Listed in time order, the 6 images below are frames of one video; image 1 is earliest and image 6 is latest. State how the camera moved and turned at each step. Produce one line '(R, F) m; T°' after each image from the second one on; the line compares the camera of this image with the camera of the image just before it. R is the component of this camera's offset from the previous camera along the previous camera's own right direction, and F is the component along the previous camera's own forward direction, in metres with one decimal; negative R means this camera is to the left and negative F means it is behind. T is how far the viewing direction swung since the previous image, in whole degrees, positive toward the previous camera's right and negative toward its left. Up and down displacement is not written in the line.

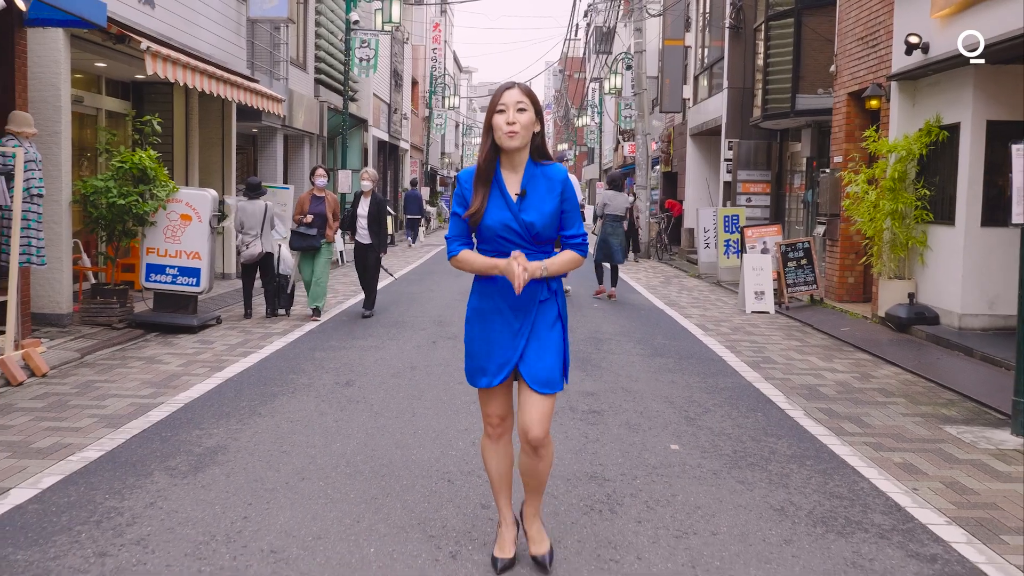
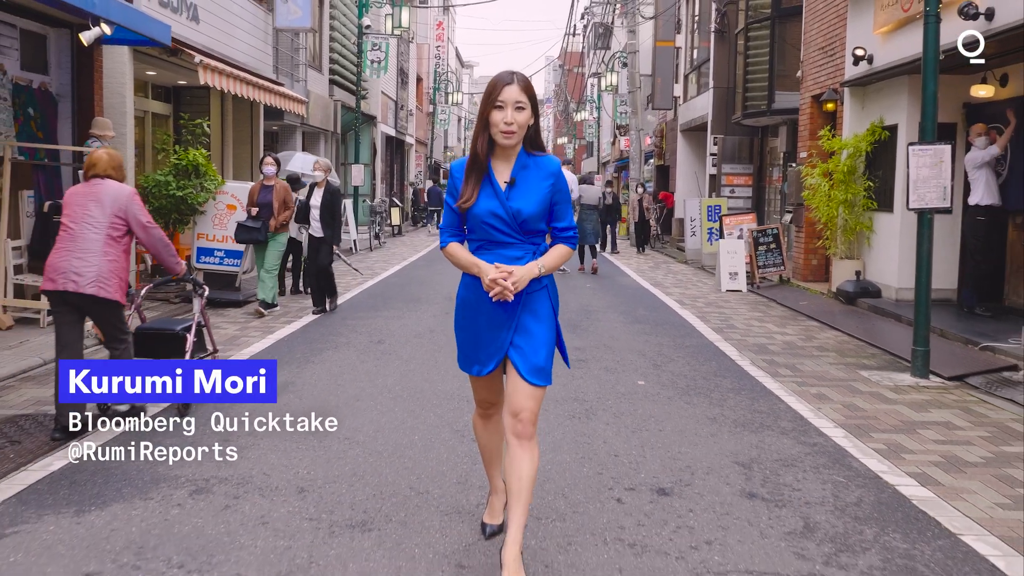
(0.0, -1.6) m; 0°
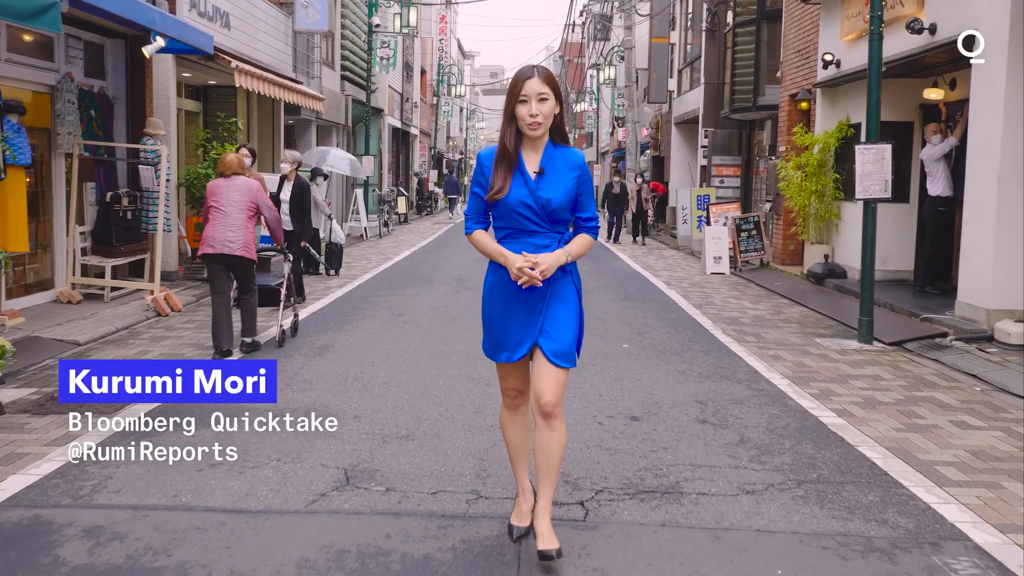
(0.0, -1.3) m; 0°
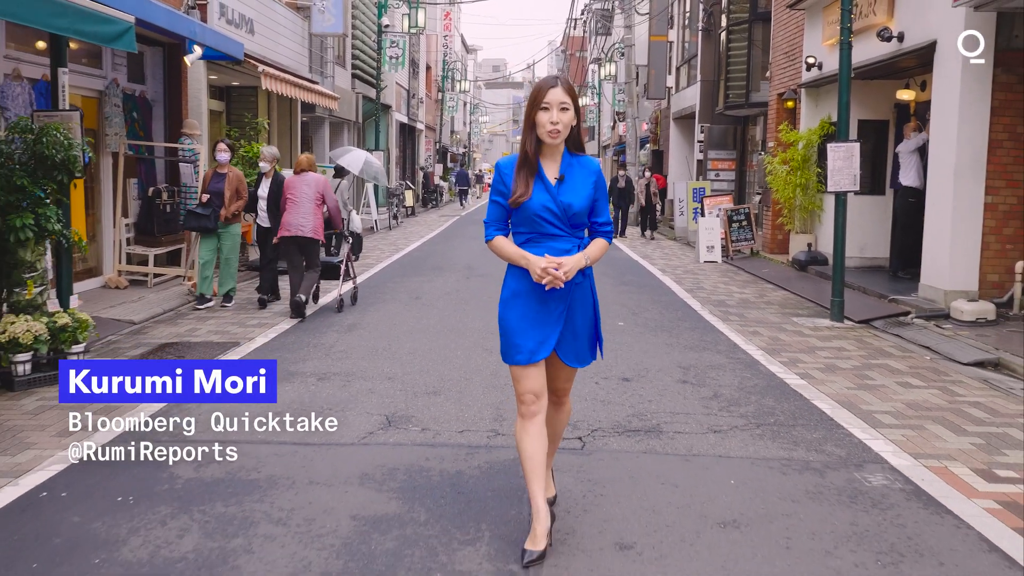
(-0.1, -1.0) m; 0°
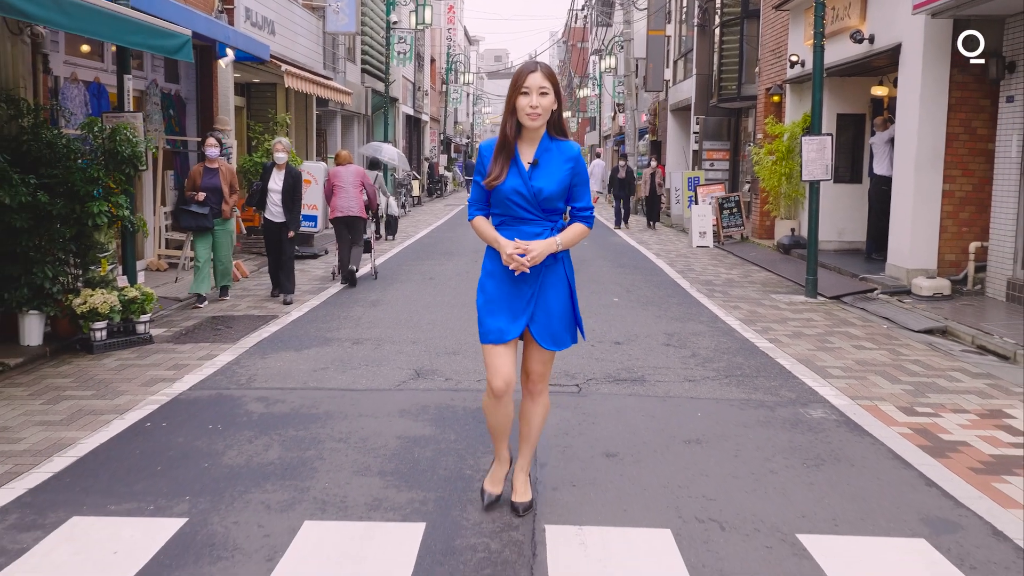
(0.0, -1.1) m; 0°
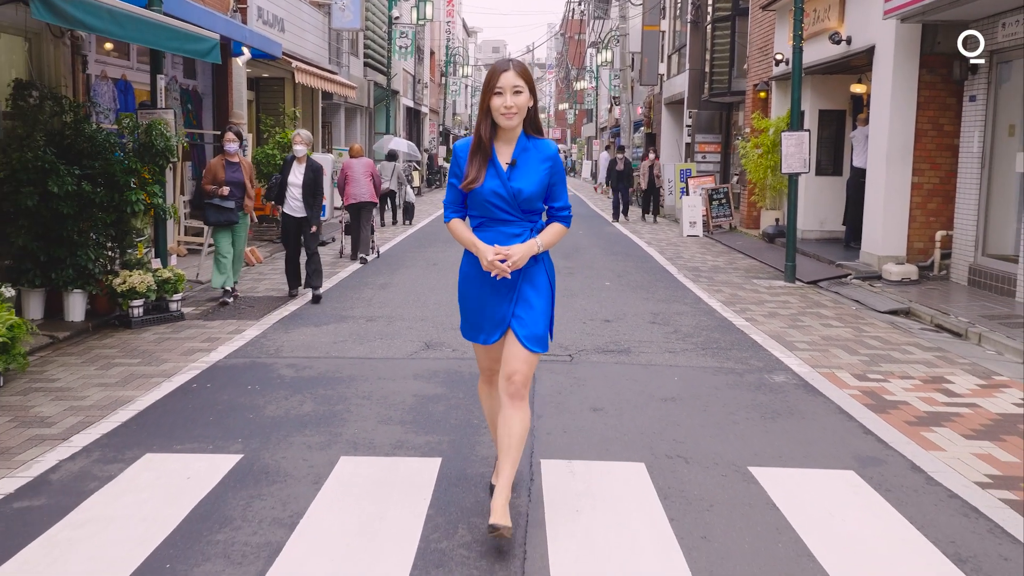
(0.0, -0.8) m; 0°
